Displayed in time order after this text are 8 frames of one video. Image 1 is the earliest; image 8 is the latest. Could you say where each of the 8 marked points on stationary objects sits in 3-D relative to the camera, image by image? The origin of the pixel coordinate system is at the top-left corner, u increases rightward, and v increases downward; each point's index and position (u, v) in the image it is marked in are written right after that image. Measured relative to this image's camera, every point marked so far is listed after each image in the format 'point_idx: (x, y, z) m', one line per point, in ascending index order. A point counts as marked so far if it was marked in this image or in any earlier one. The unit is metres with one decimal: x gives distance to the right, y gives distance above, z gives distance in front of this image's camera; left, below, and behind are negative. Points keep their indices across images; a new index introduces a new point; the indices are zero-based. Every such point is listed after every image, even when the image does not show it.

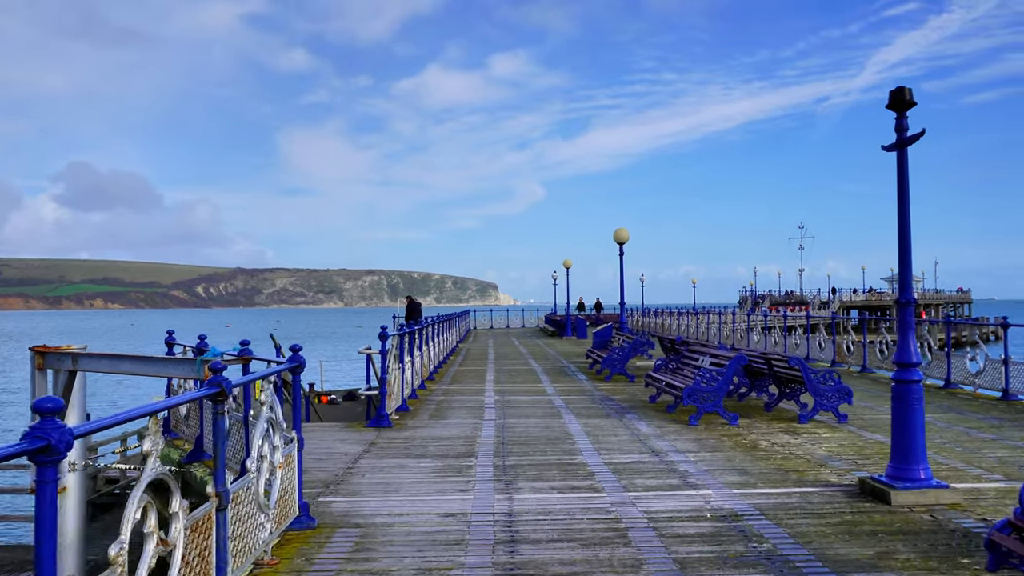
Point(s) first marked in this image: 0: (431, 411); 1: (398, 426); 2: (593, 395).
0: (-1.2, -1.8, +11.4) m
1: (-1.5, -1.8, +10.0) m
2: (+1.4, -1.9, +13.4) m
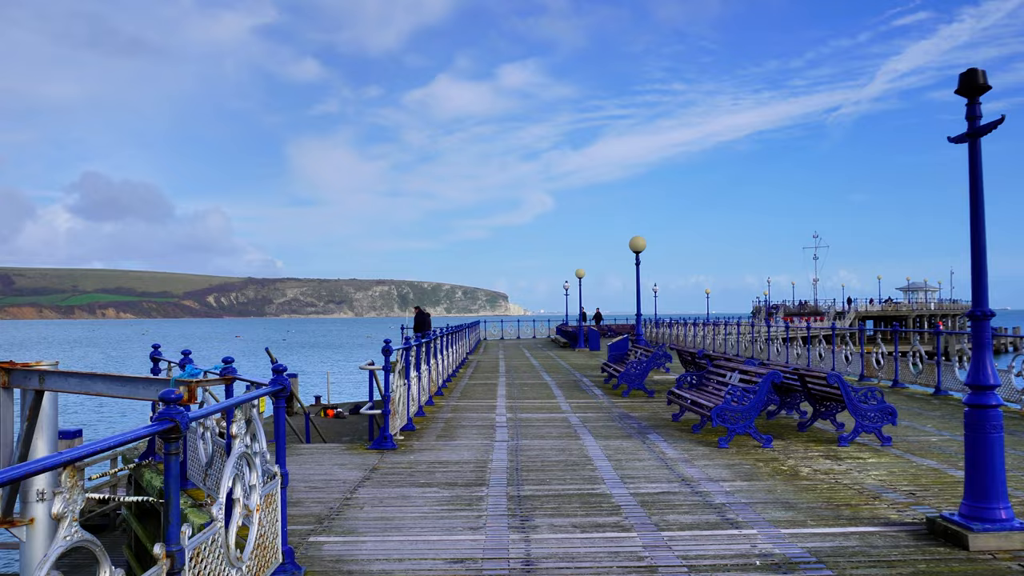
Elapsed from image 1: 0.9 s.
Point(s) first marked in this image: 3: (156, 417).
0: (-1.0, -2.0, +10.6) m
1: (-1.3, -1.9, +9.3) m
2: (+1.6, -2.0, +12.6) m
3: (-1.5, -0.5, +3.2) m
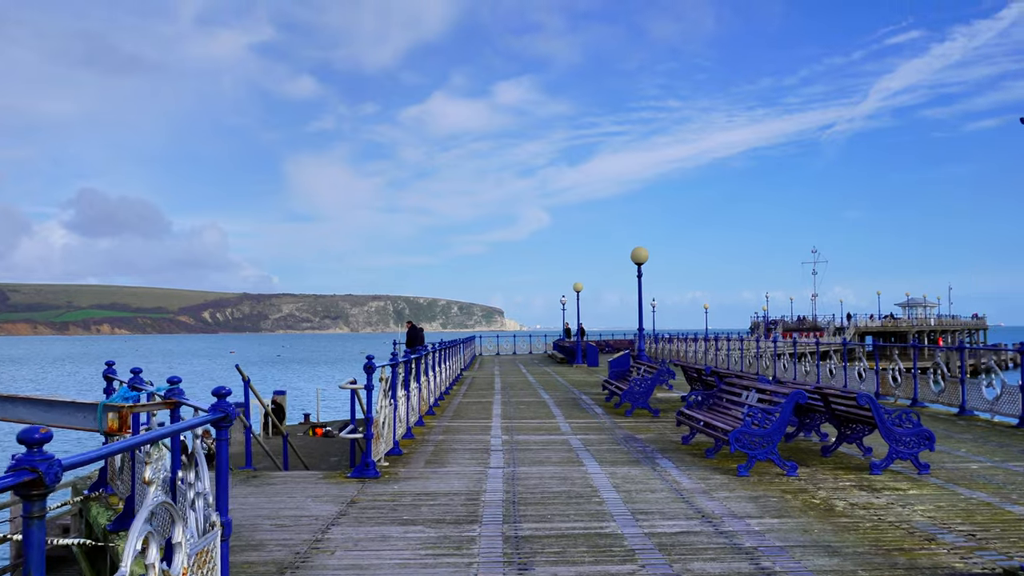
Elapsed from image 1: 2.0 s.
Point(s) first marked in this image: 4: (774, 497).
0: (-1.0, -2.1, +9.7) m
1: (-1.4, -2.0, +8.4) m
2: (+1.5, -2.2, +11.7) m
3: (-1.5, -0.5, +2.3) m
4: (+2.4, -1.9, +7.0) m
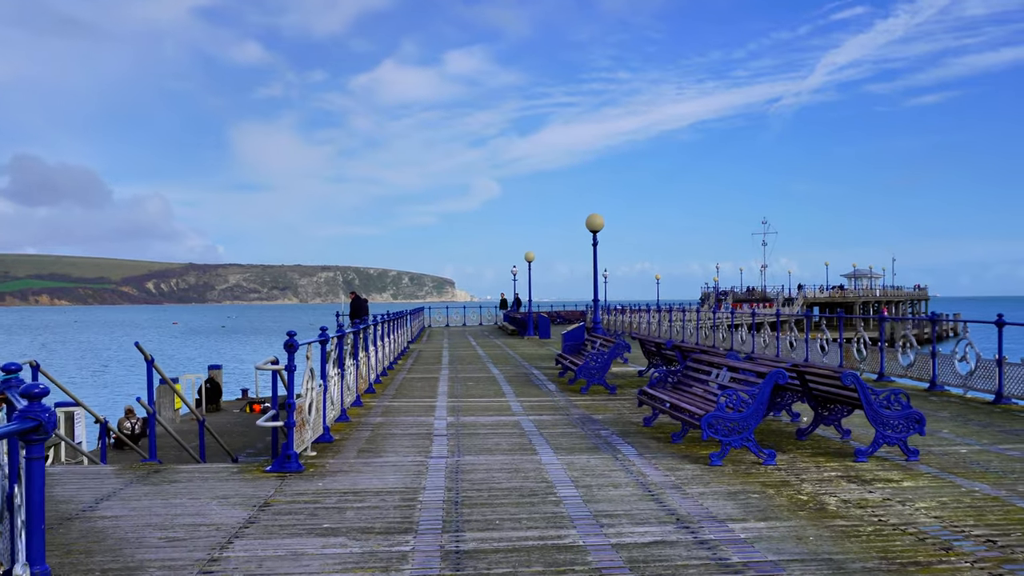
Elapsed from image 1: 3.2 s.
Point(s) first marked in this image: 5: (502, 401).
0: (-1.6, -1.7, +8.6) m
1: (-1.9, -1.7, +7.2) m
2: (+0.8, -1.8, +10.8) m
3: (-1.6, -0.4, +1.1) m
4: (+1.9, -1.6, +6.1) m
5: (-0.2, -1.7, +11.8) m
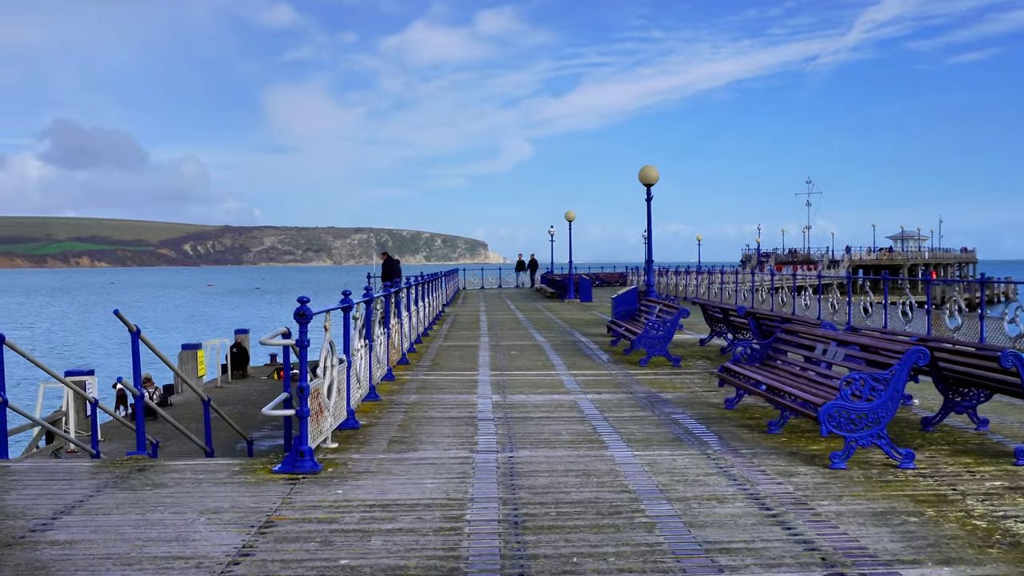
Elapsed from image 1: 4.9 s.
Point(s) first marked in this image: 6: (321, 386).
0: (-1.1, -1.3, +7.2) m
1: (-1.4, -1.4, +5.9) m
2: (+1.5, -1.3, +9.3) m
3: (-1.4, -0.4, -0.3) m
4: (+2.4, -1.4, +4.6) m
5: (+0.5, -1.2, +10.4) m
6: (-1.6, -0.8, +6.3) m
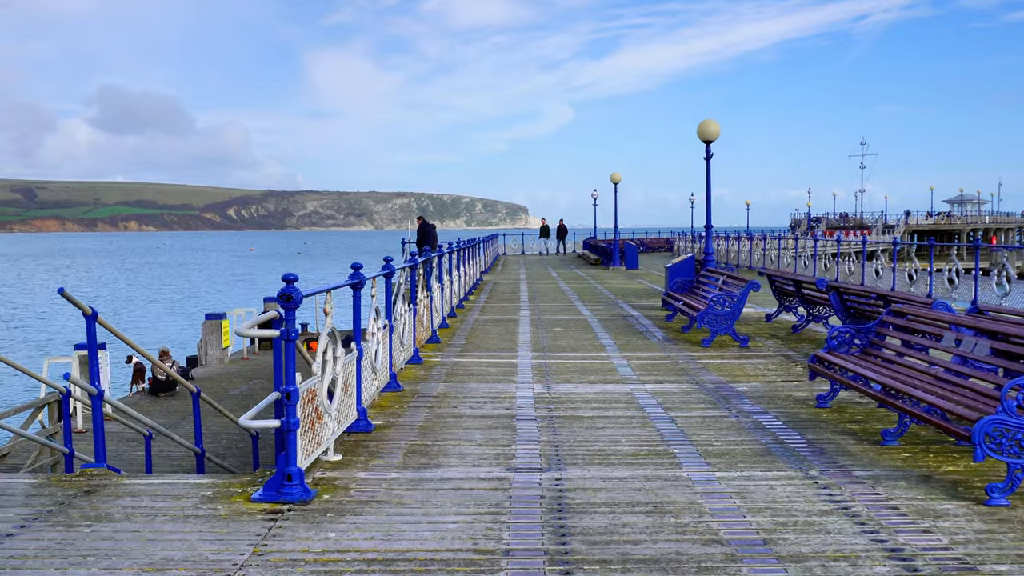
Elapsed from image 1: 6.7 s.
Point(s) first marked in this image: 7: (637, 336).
0: (-0.7, -1.1, +5.9) m
1: (-1.1, -1.2, +4.6) m
2: (+1.9, -1.0, +7.8) m
3: (-1.4, -0.5, -1.6) m
4: (+2.6, -1.3, +3.1) m
5: (+1.0, -0.8, +9.0) m
6: (-1.3, -0.6, +5.0) m
7: (+1.8, -0.7, +10.8) m
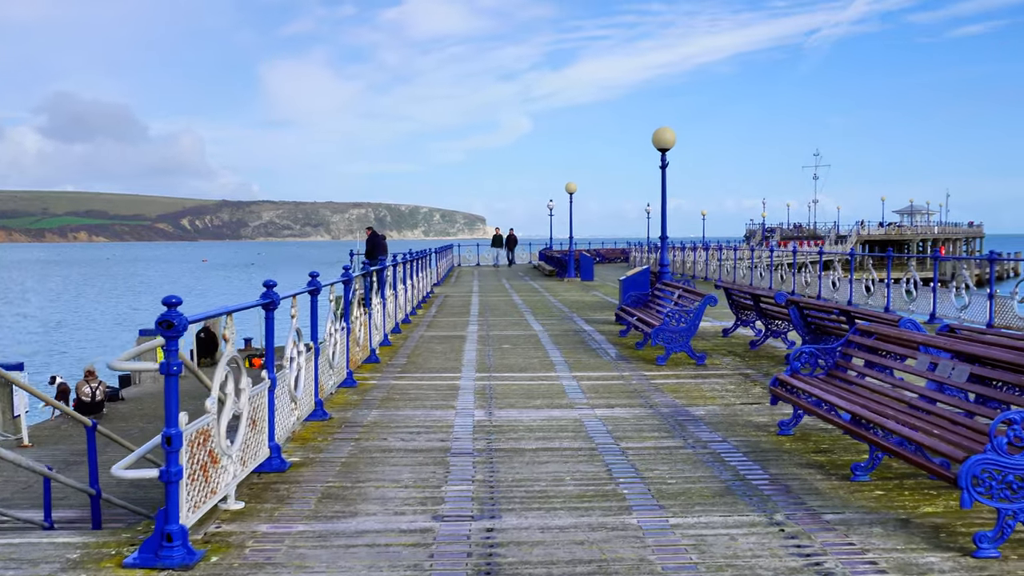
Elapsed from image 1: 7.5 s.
0: (-1.2, -1.2, +5.2) m
1: (-1.5, -1.3, +3.9) m
2: (+1.3, -1.1, +7.3) m
3: (-1.5, -0.6, -2.3) m
4: (+2.3, -1.4, +2.6) m
5: (+0.4, -1.0, +8.4) m
6: (-1.7, -0.8, +4.3) m
7: (+1.0, -0.9, +10.2) m
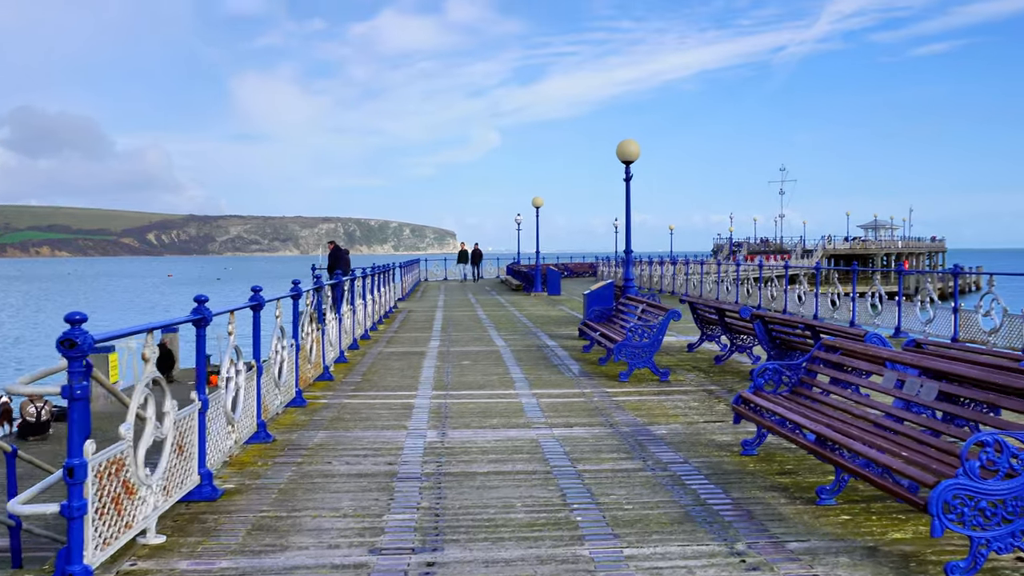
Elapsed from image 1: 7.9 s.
0: (-1.5, -1.3, +4.9) m
1: (-1.8, -1.4, +3.5) m
2: (+0.9, -1.2, +7.0) m
3: (-1.5, -0.5, -2.6) m
4: (+2.1, -1.4, +2.4) m
5: (0.0, -1.2, +8.1) m
6: (-2.0, -0.8, +3.9) m
7: (+0.5, -1.1, +10.0) m
